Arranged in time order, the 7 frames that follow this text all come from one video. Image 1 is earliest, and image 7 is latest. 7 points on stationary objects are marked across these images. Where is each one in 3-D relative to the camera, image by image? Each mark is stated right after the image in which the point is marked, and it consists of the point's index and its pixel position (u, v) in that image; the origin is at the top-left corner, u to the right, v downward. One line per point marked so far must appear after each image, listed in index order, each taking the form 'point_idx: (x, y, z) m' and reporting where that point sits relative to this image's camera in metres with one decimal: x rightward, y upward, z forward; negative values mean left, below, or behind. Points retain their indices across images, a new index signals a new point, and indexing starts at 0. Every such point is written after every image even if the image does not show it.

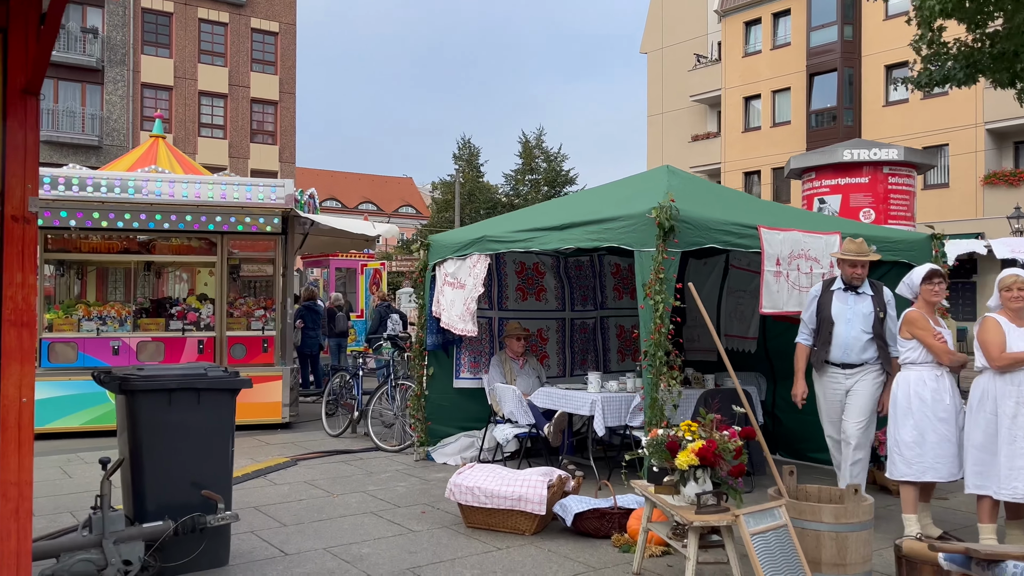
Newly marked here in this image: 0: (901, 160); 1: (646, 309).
0: (+4.8, +1.6, +10.2) m
1: (+0.9, -0.1, +5.7) m
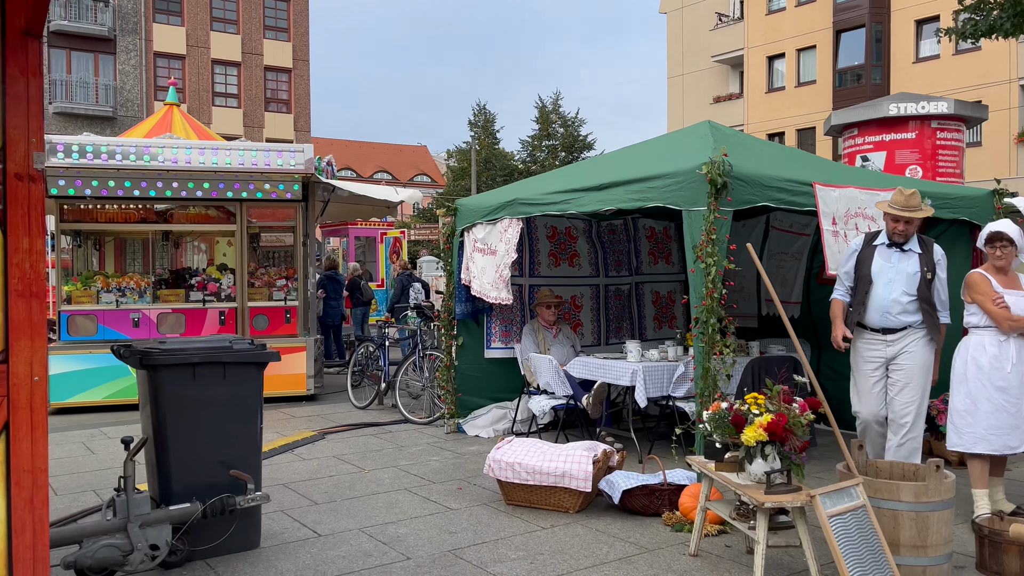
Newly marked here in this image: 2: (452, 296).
0: (+5.2, +2.1, +9.7) m
1: (+1.2, +0.1, +5.3) m
2: (-0.6, -0.1, +8.1) m
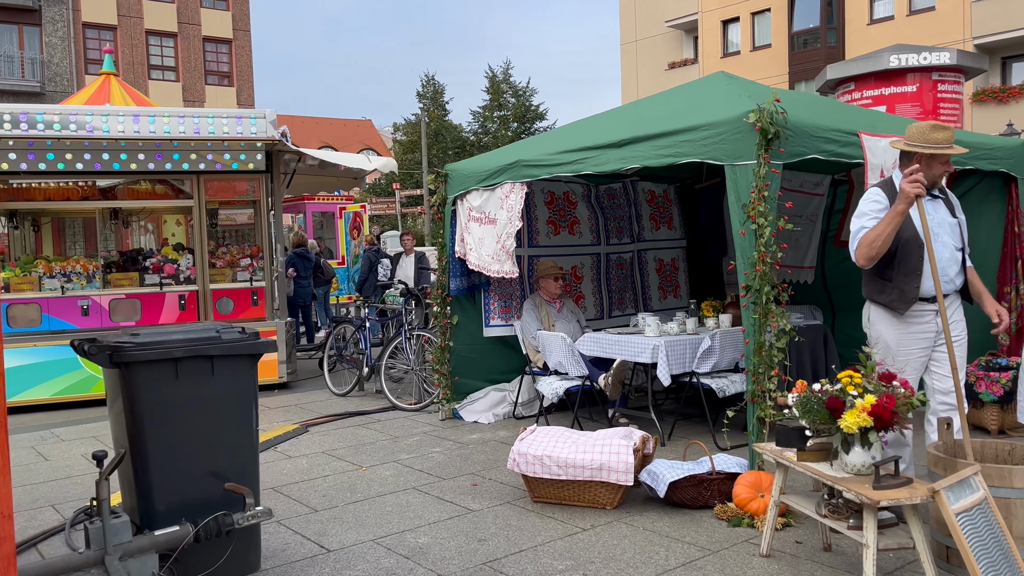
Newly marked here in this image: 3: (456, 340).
0: (+5.0, +2.5, +9.2) m
1: (+1.3, +0.3, +4.7) m
2: (-0.6, +0.2, +7.4) m
3: (-0.5, -0.5, +7.6) m
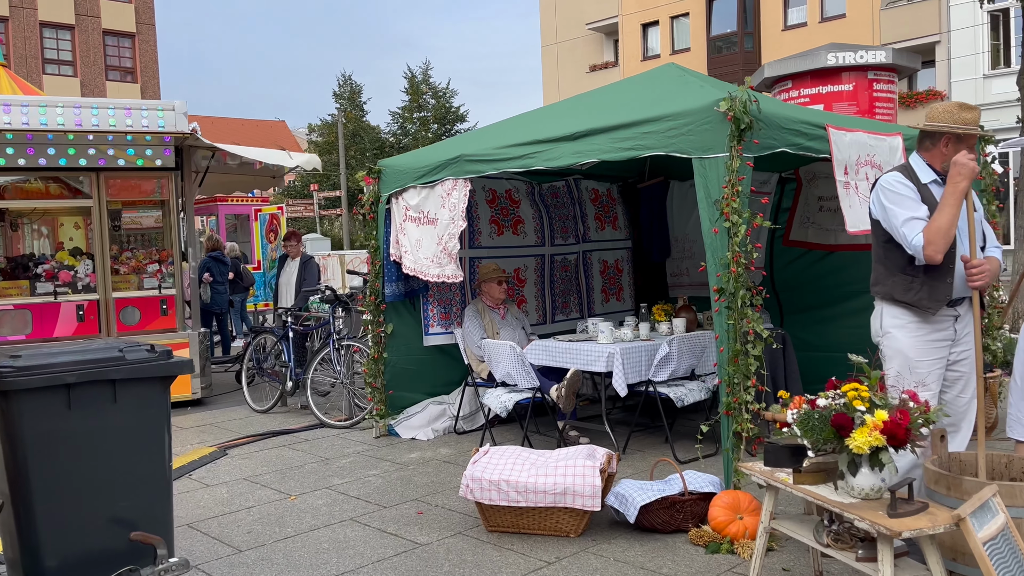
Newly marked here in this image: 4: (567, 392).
0: (+4.2, +2.5, +9.2) m
1: (+1.1, +0.3, +4.3) m
2: (-1.1, +0.1, +6.8) m
3: (-1.0, -0.5, +7.0) m
4: (+0.4, -0.7, +5.6) m
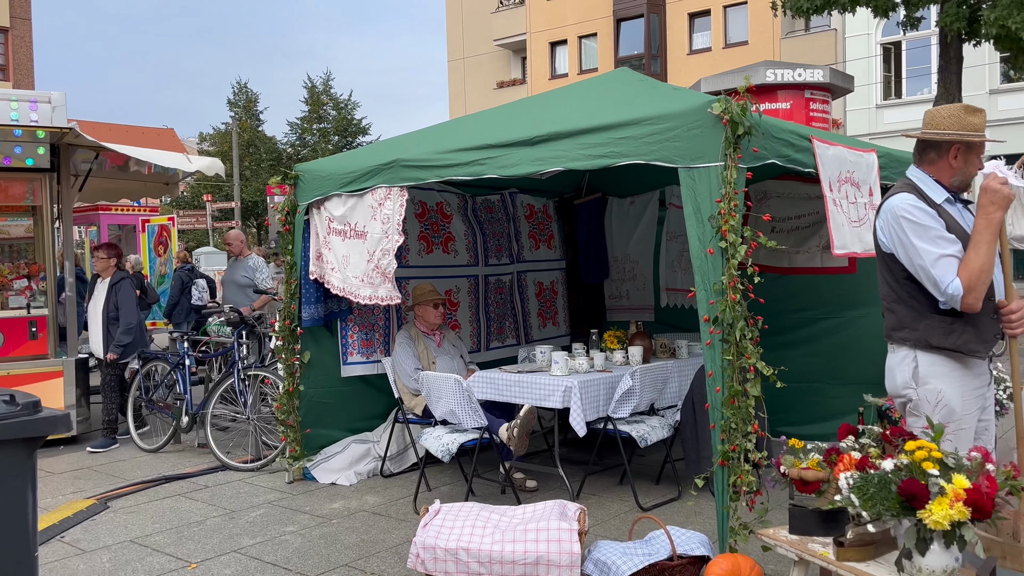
0: (+3.4, +2.3, +9.0) m
1: (+0.9, +0.1, +3.7) m
2: (-1.6, -0.1, +6.0) m
3: (-1.5, -0.7, +6.1) m
4: (0.0, -0.9, +4.9) m
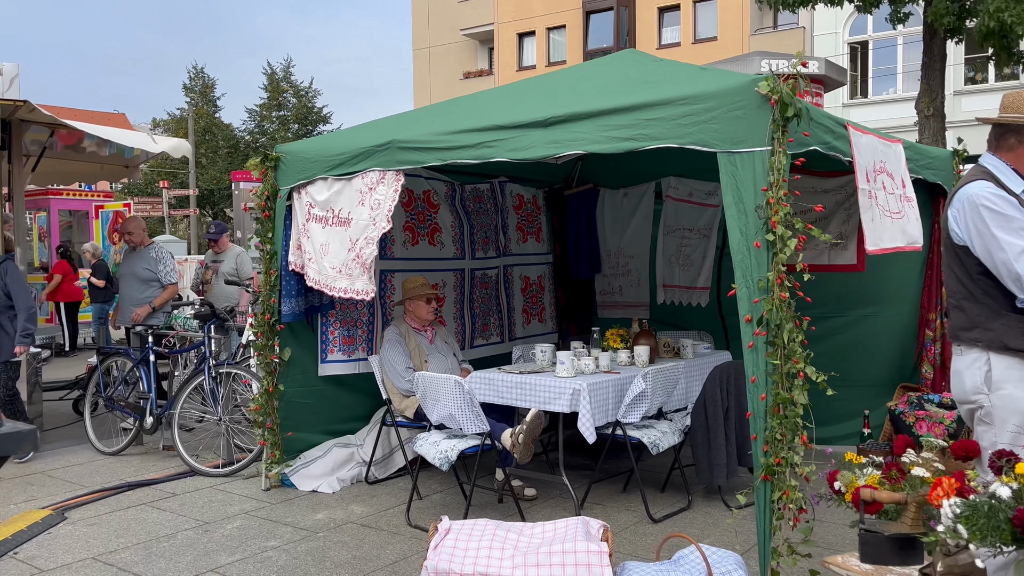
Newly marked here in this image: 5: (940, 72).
0: (+3.3, +2.3, +8.8) m
1: (+1.0, +0.2, +3.4) m
2: (-1.6, 0.0, +5.5) m
3: (-1.6, -0.6, +5.7) m
4: (+0.1, -0.8, +4.6) m
5: (+5.9, +3.0, +11.2) m
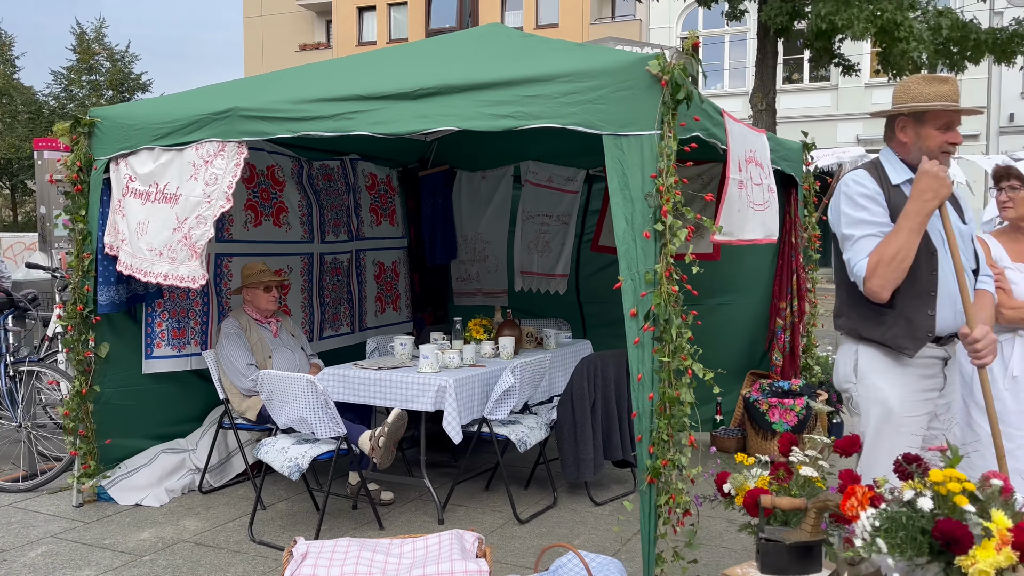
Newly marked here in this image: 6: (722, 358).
0: (+1.7, +2.4, +8.9) m
1: (+0.5, +0.2, +3.2) m
2: (-2.4, +0.1, +4.7) m
3: (-2.5, -0.6, +4.9) m
4: (-0.6, -0.8, +4.2) m
5: (+3.8, +3.2, +11.8) m
6: (+1.6, -0.5, +6.3) m
